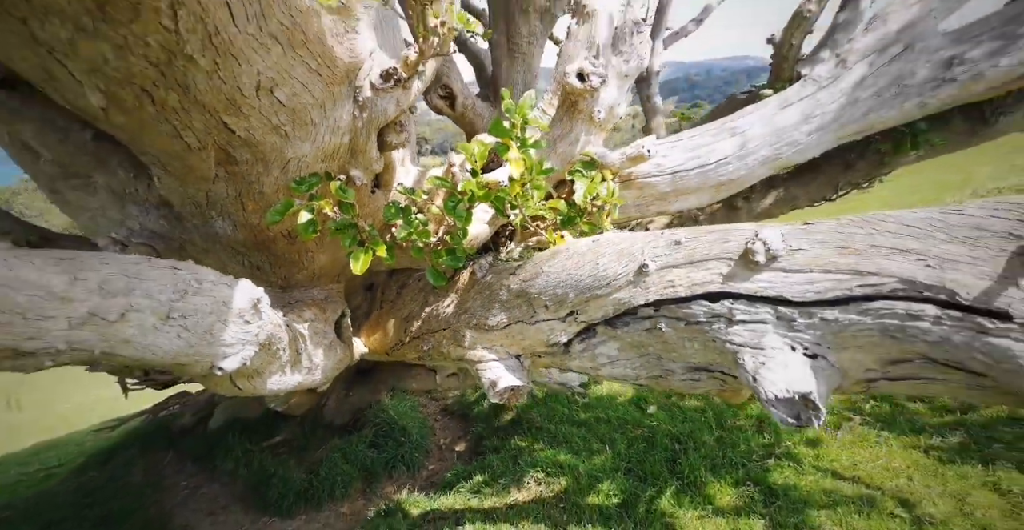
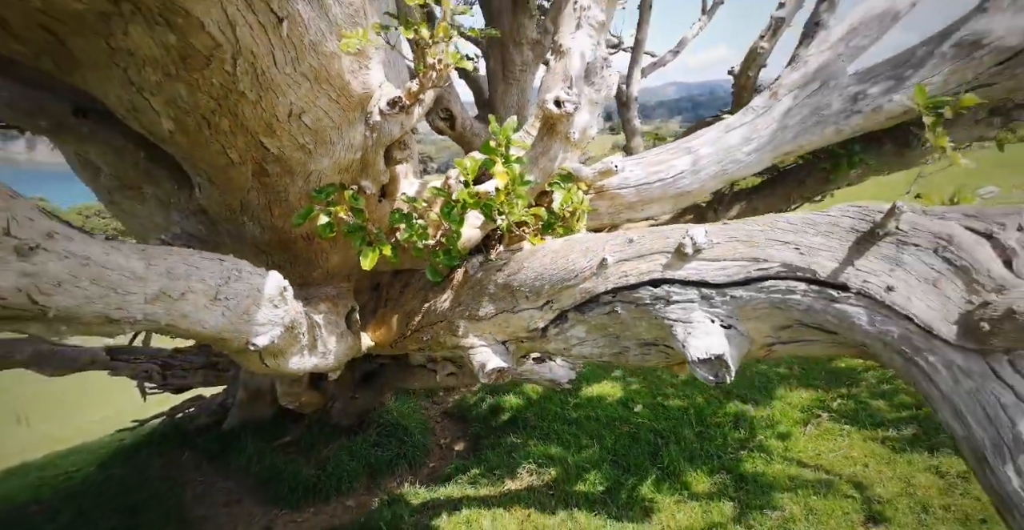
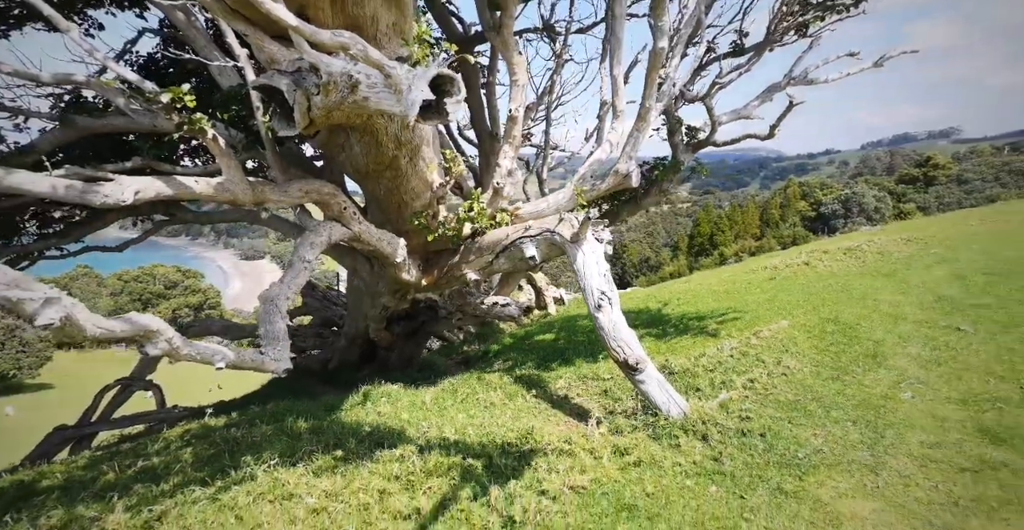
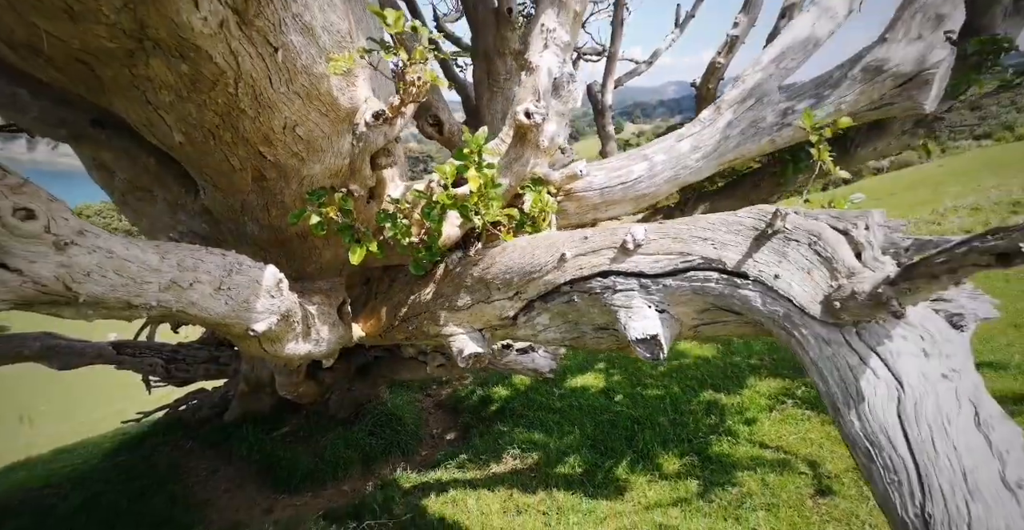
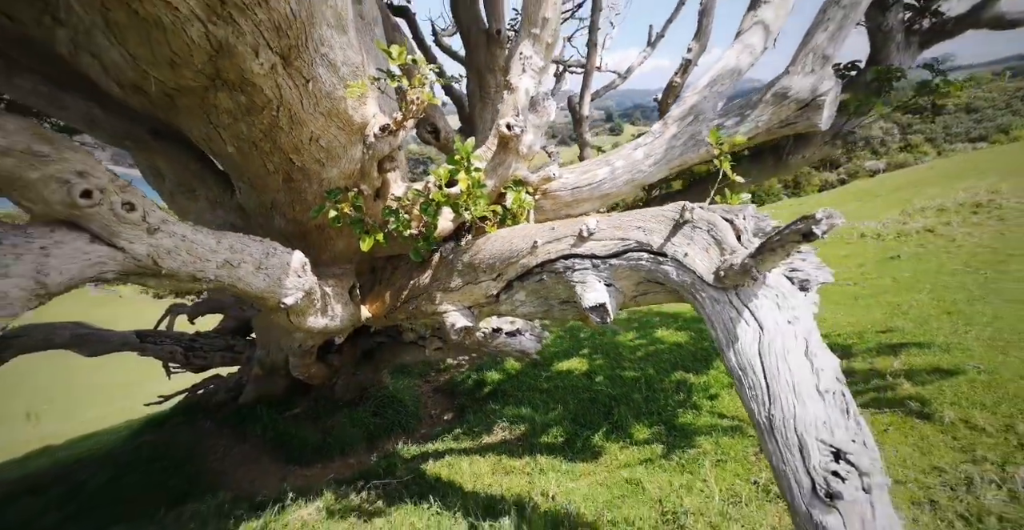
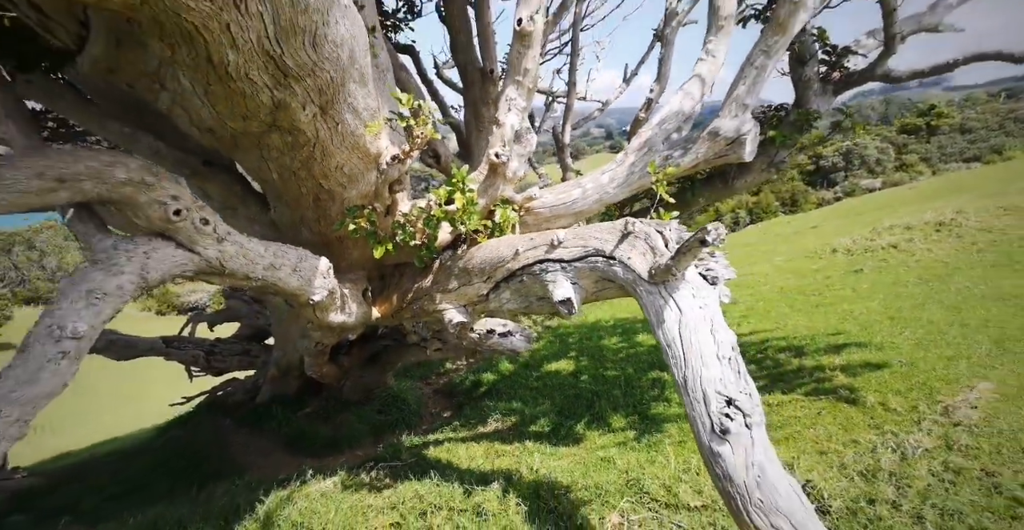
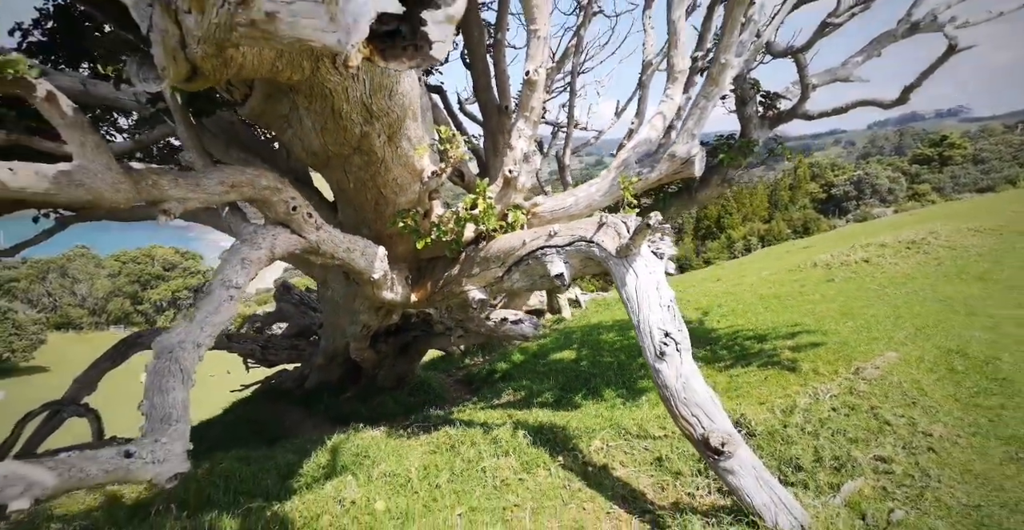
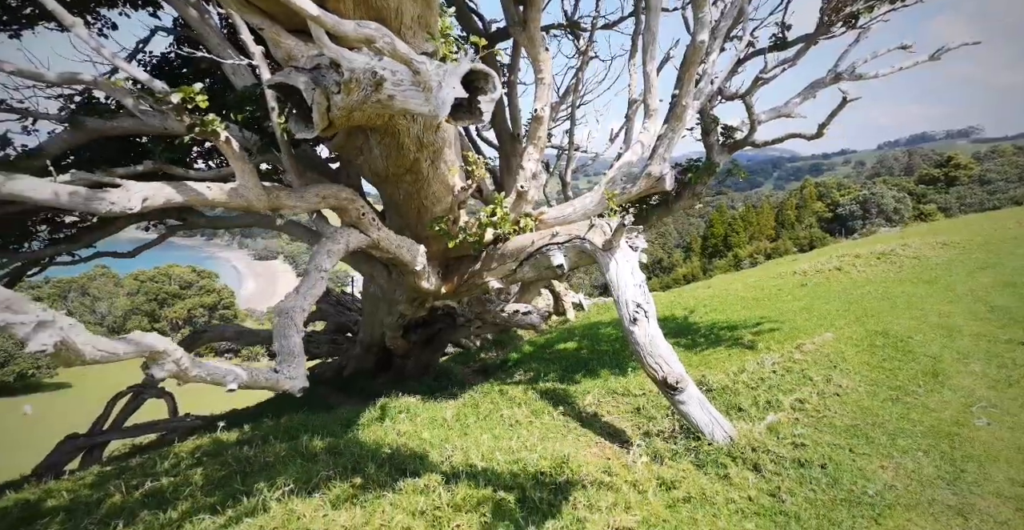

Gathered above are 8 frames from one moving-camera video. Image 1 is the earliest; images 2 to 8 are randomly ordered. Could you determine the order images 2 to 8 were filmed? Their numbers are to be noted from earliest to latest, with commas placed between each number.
2, 4, 5, 6, 7, 8, 3
